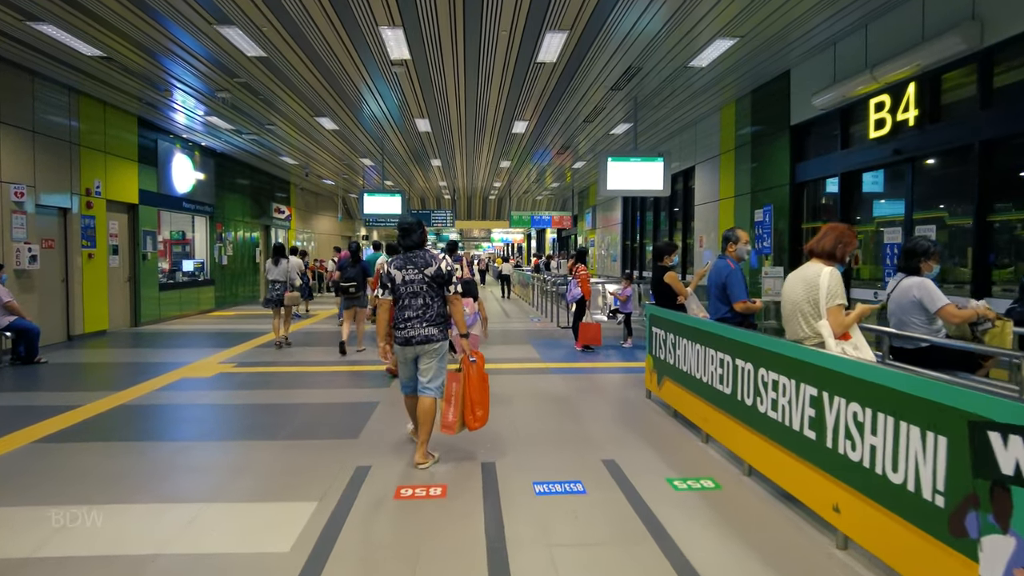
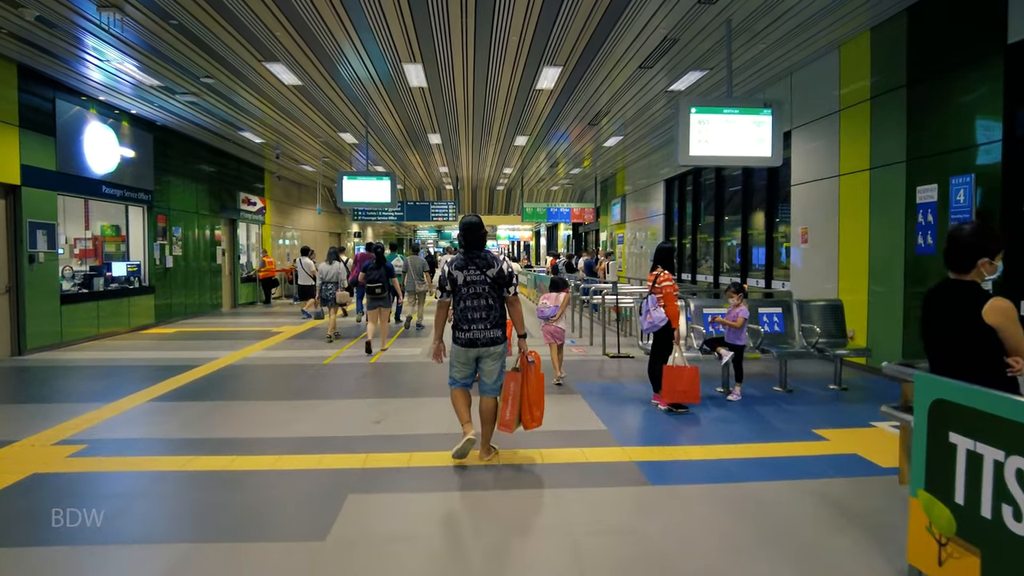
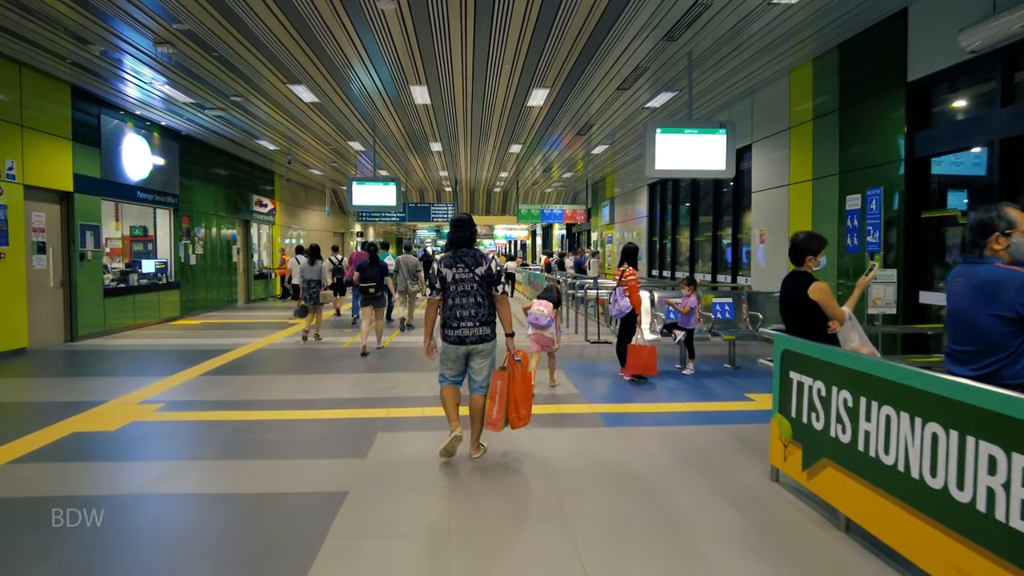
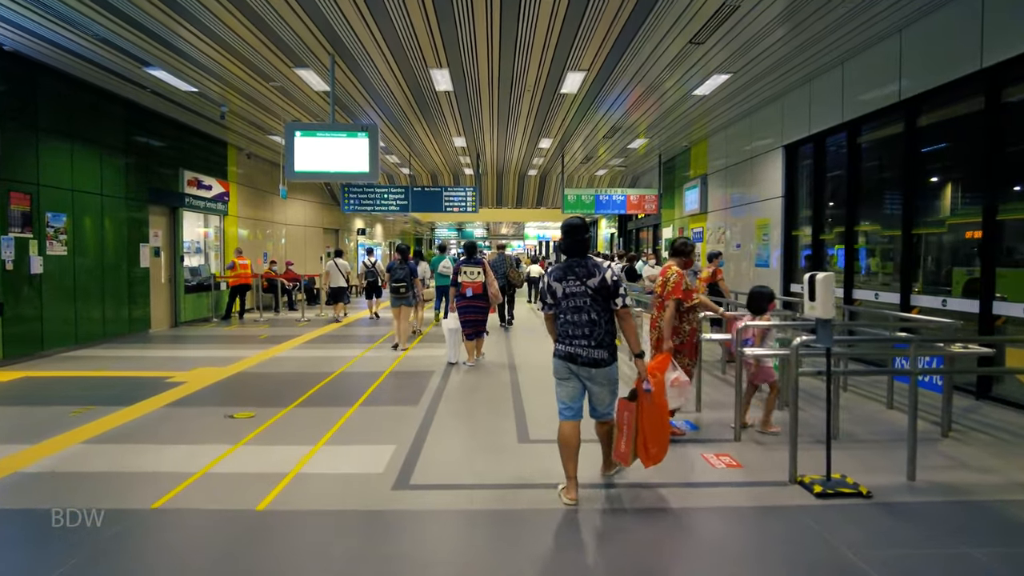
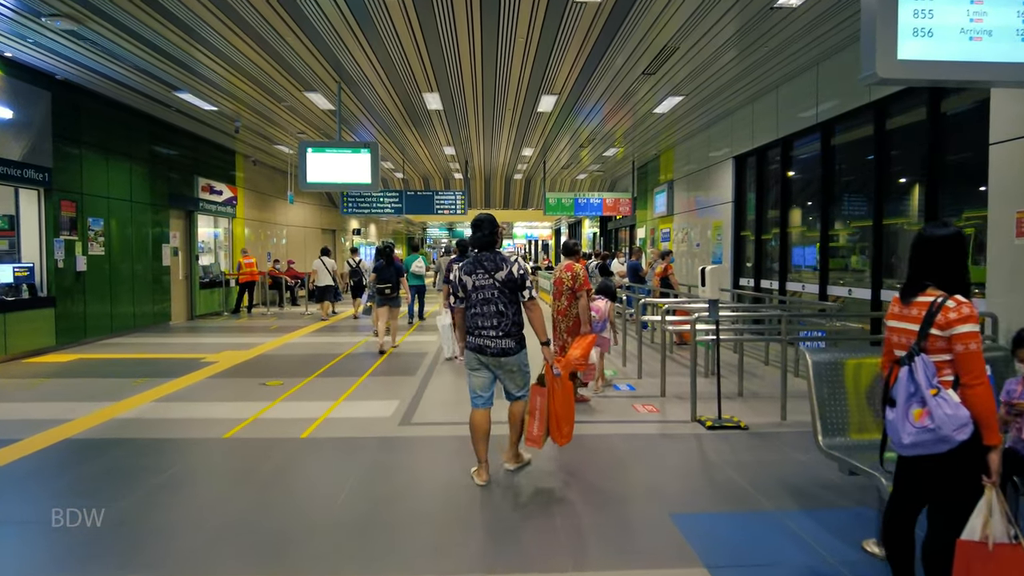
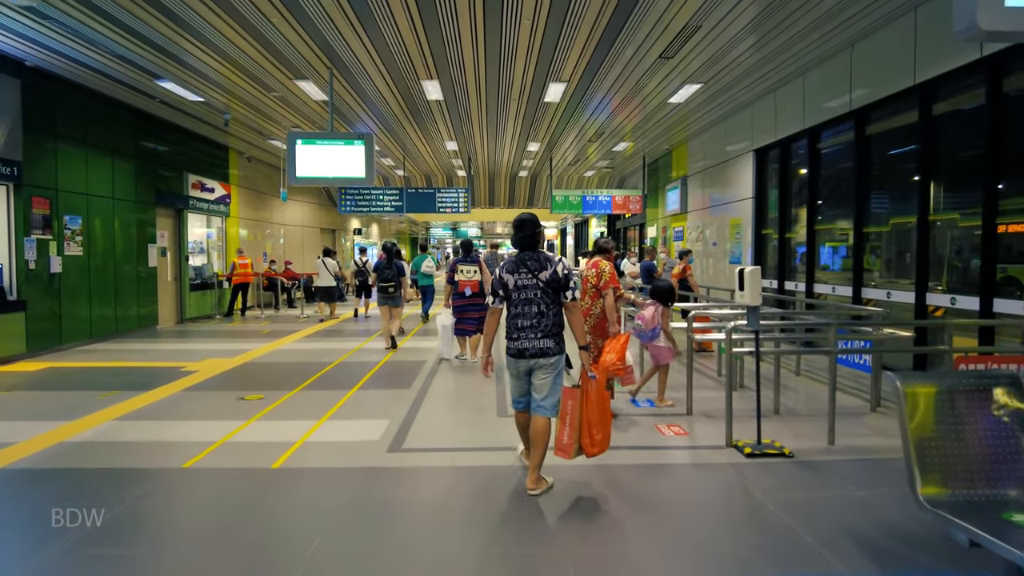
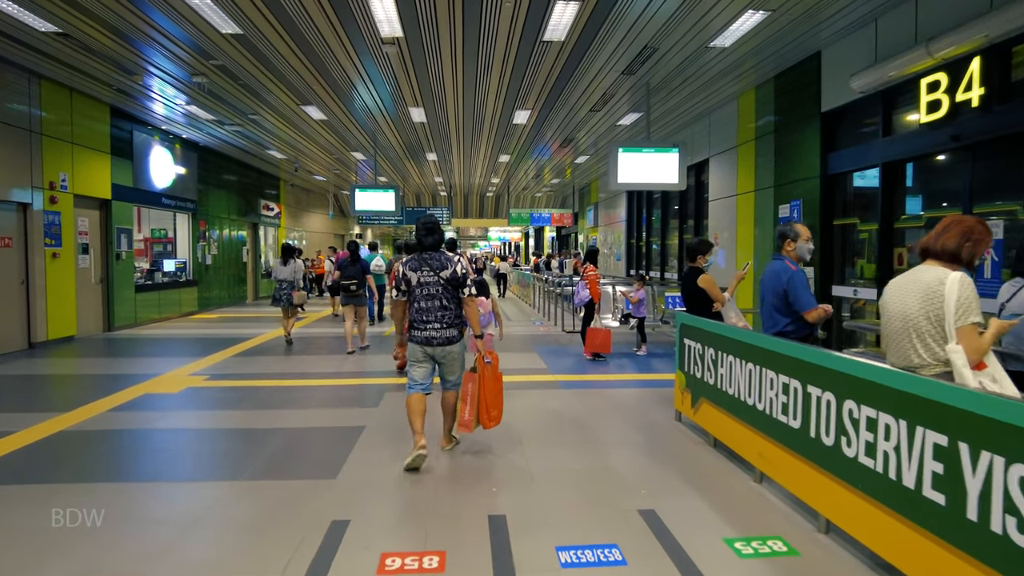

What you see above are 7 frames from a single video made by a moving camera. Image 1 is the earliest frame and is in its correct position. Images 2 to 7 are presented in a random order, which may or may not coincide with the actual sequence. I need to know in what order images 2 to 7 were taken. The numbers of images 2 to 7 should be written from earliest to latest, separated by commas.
7, 3, 2, 5, 6, 4
